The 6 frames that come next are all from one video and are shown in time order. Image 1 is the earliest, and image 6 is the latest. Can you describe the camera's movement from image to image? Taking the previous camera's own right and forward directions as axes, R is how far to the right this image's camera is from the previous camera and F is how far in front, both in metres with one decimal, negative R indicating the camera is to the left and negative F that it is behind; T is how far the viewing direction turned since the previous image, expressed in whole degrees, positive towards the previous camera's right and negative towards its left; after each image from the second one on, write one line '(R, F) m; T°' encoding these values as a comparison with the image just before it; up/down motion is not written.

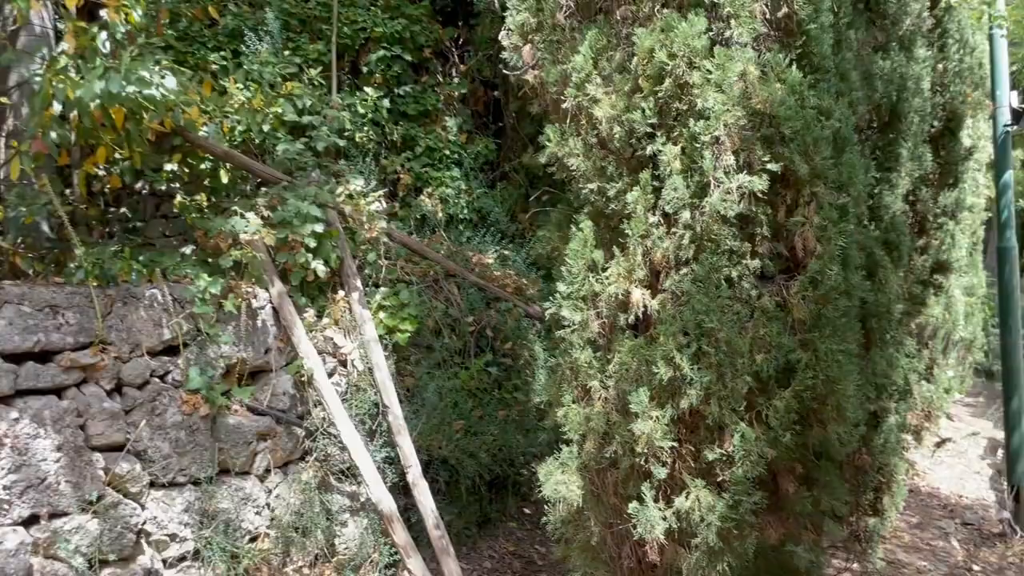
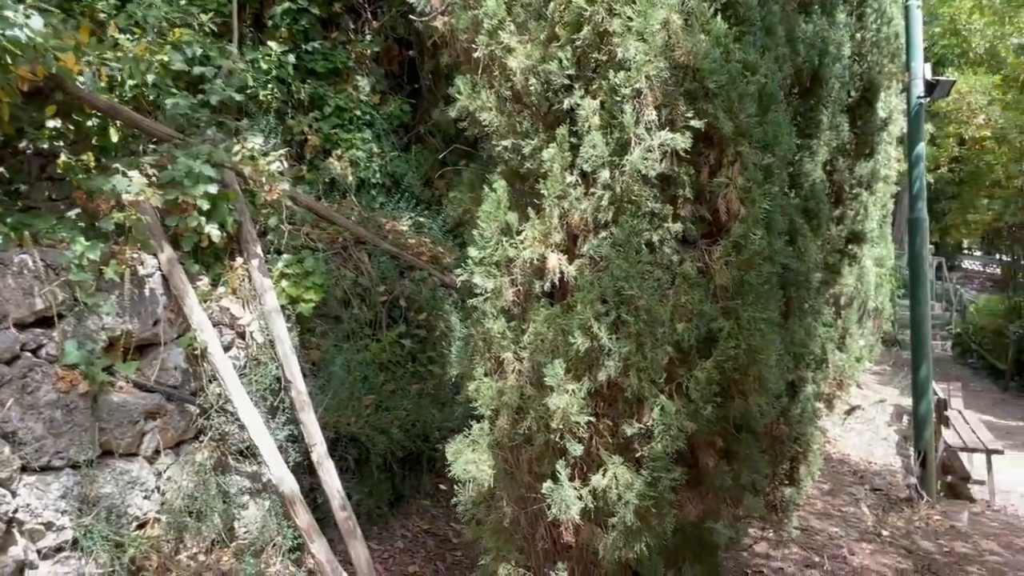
(0.0, +0.2) m; +5°
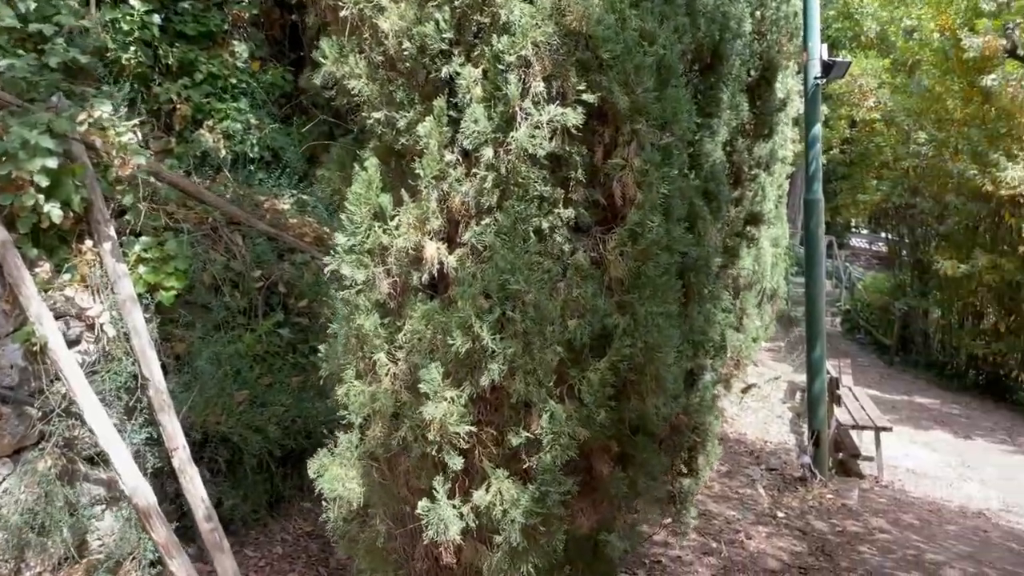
(+0.1, +0.2) m; +6°
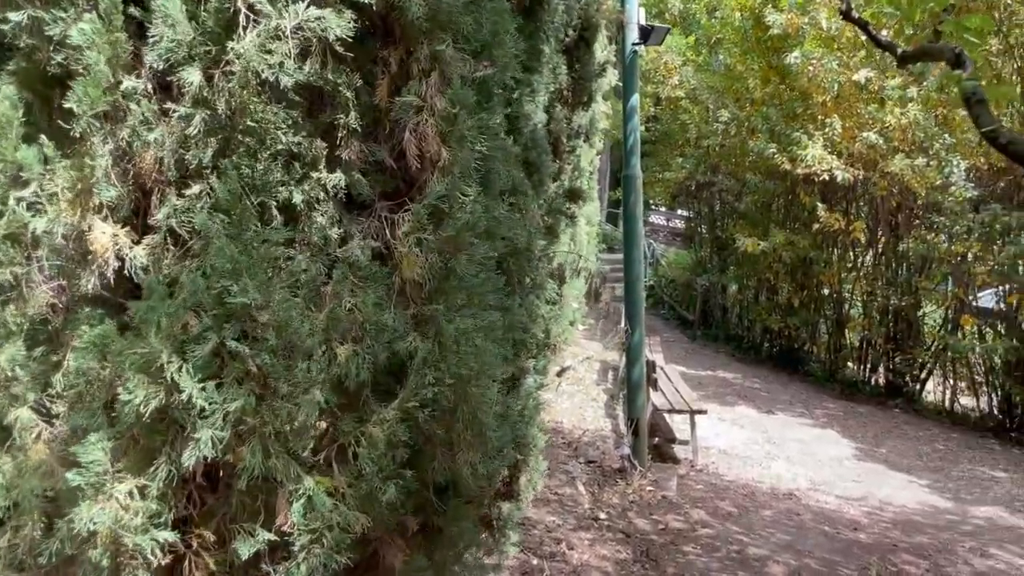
(+0.1, +0.7) m; +13°
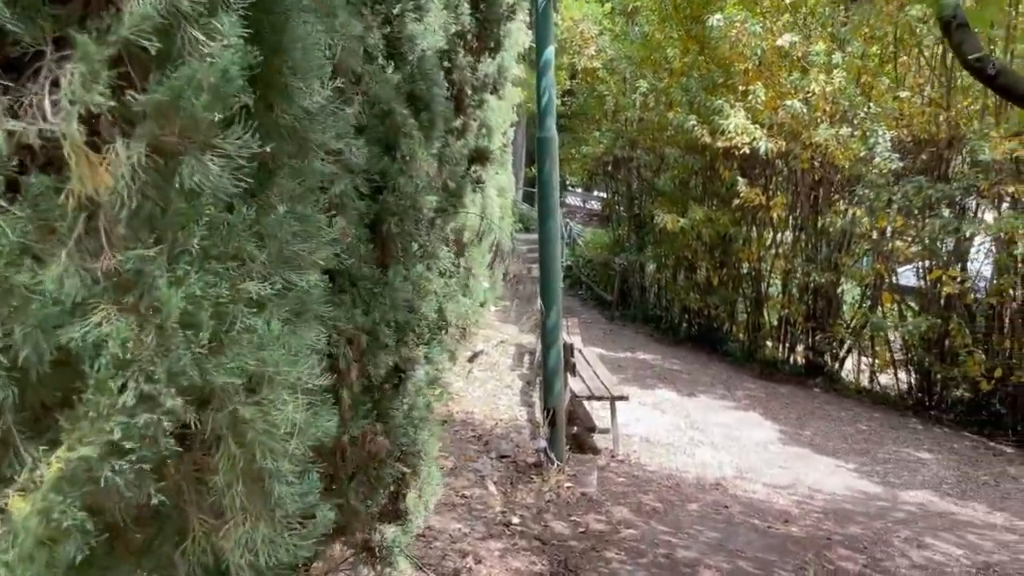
(+0.1, +0.6) m; +5°
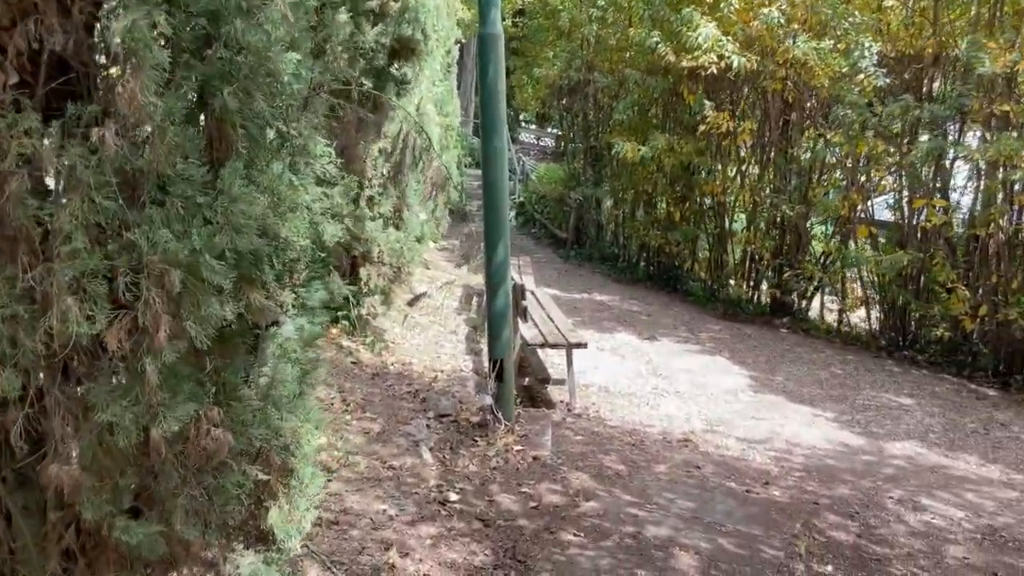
(+0.1, +0.8) m; +3°
